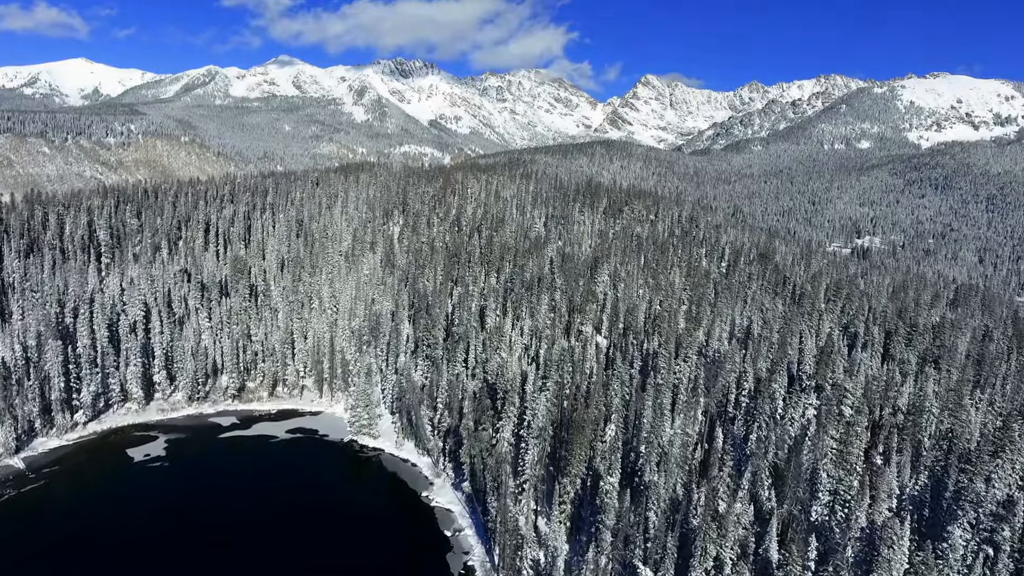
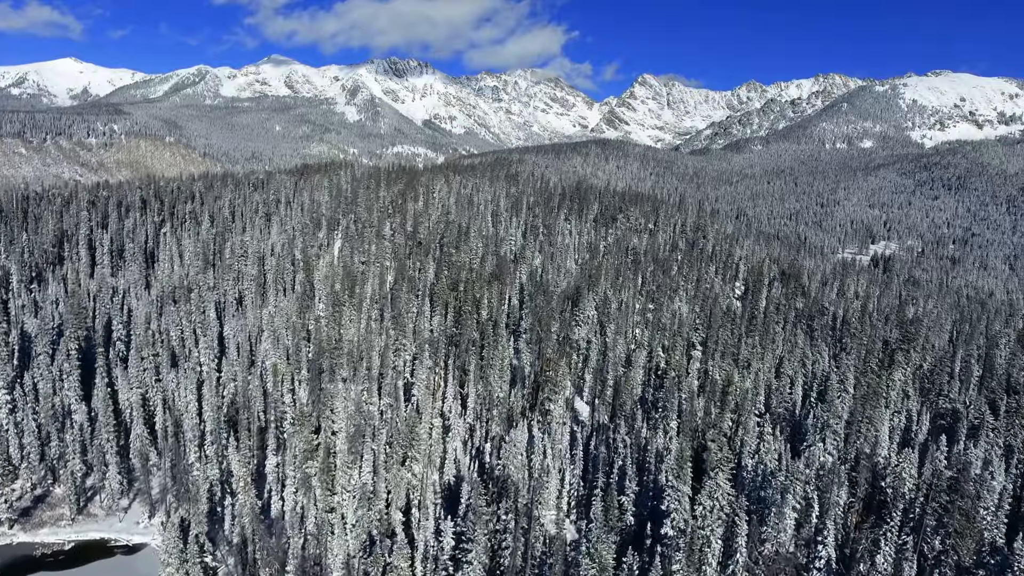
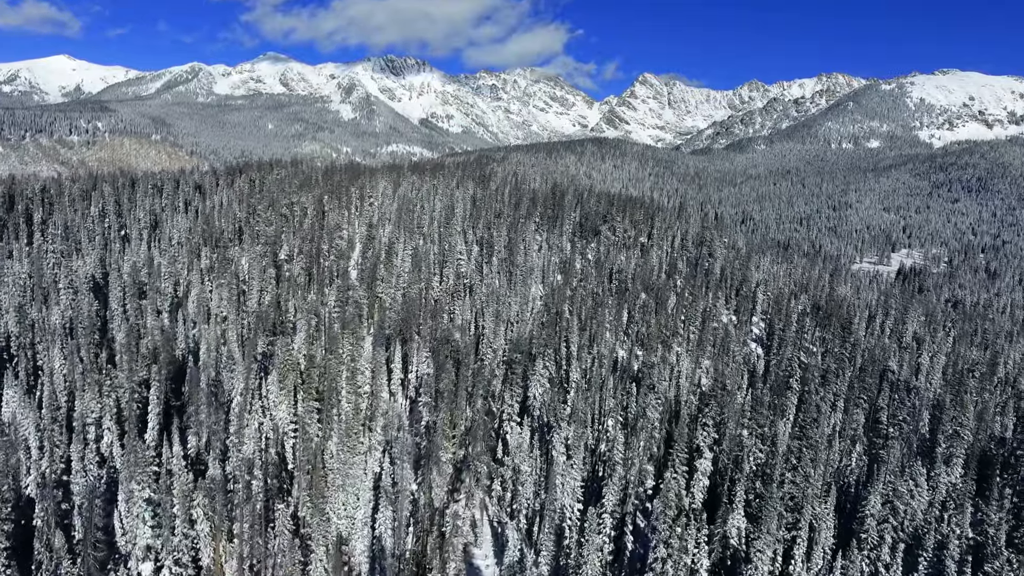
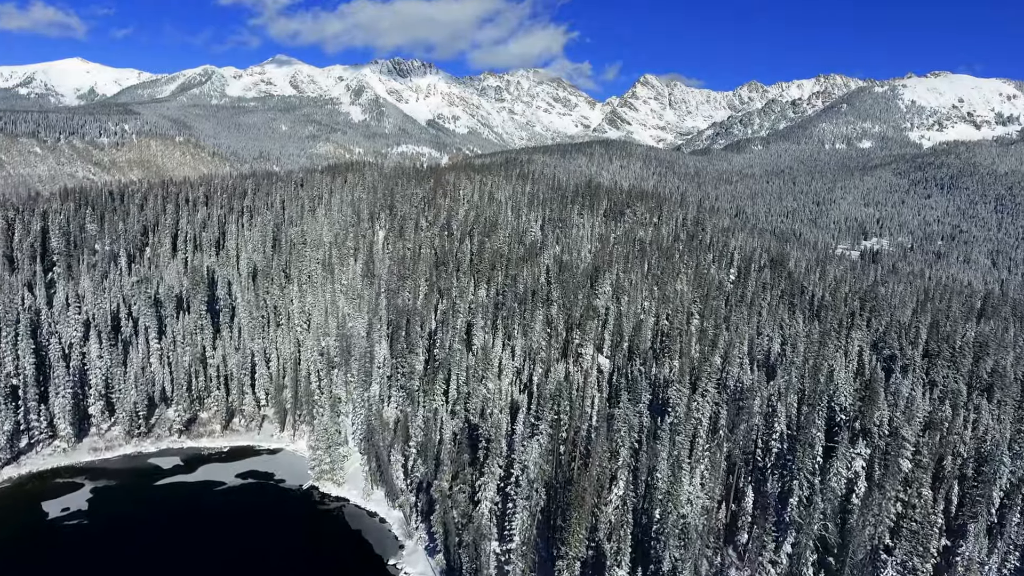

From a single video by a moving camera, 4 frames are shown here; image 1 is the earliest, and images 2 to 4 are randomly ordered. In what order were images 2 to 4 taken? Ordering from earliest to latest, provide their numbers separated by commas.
4, 2, 3
